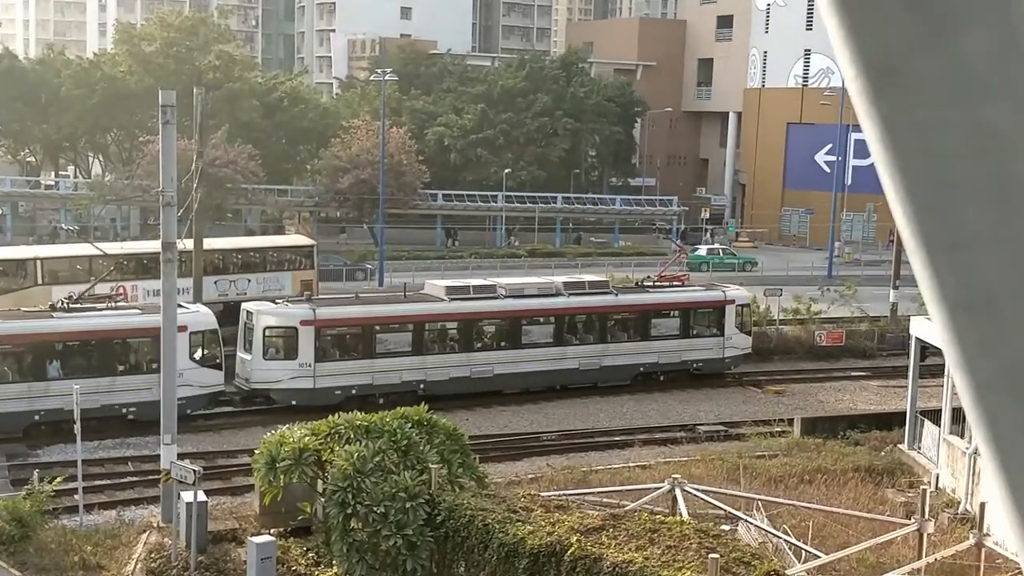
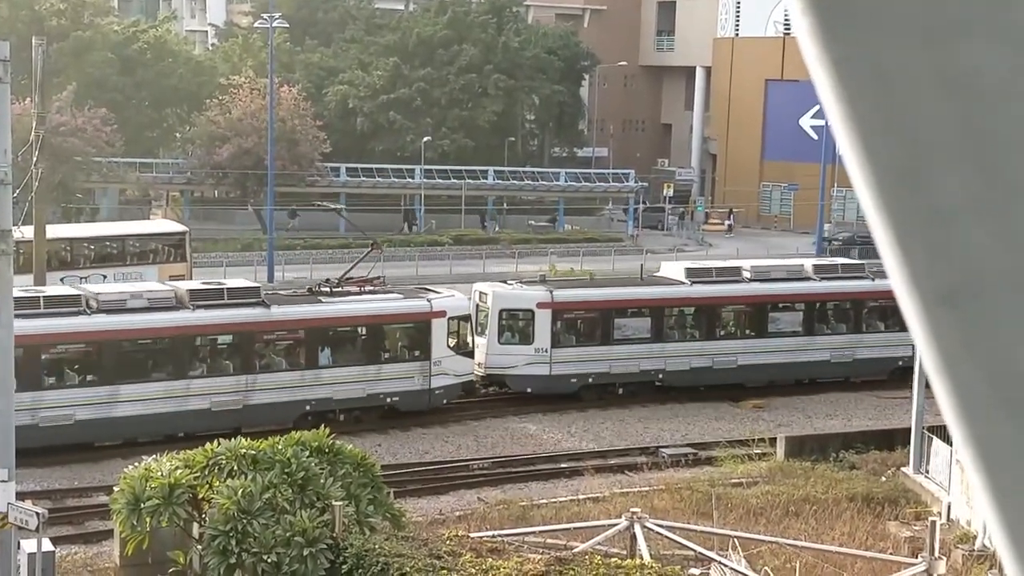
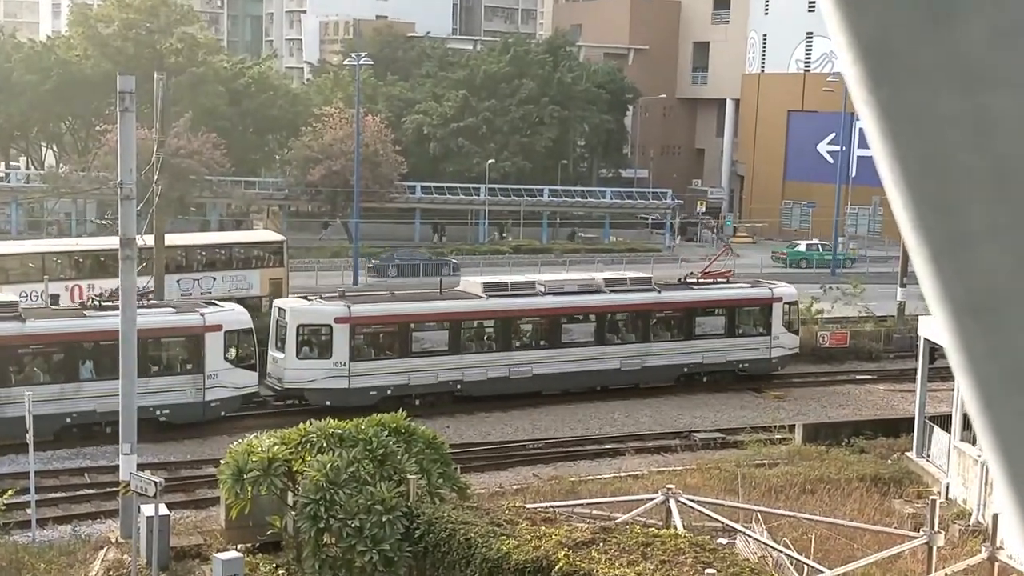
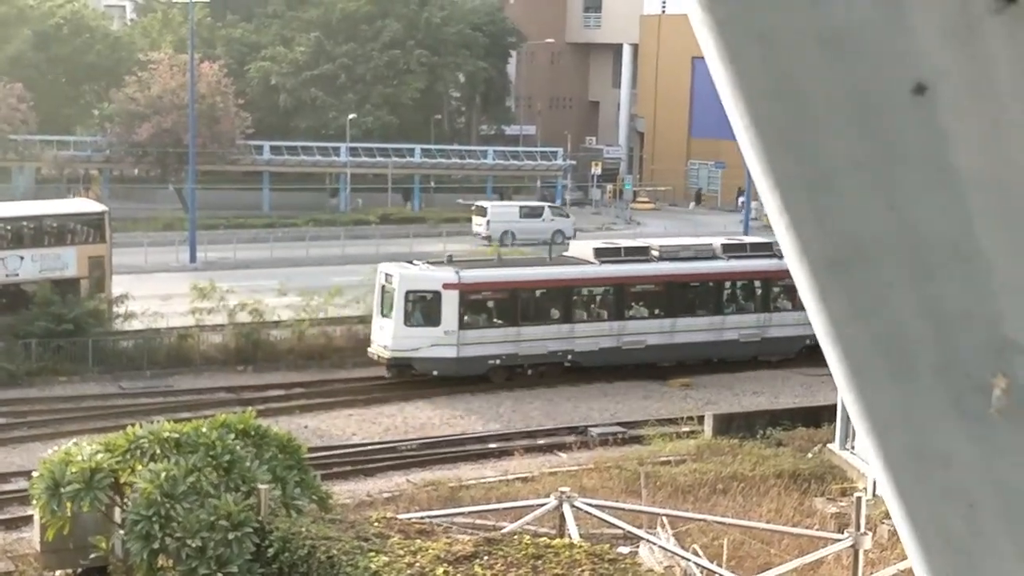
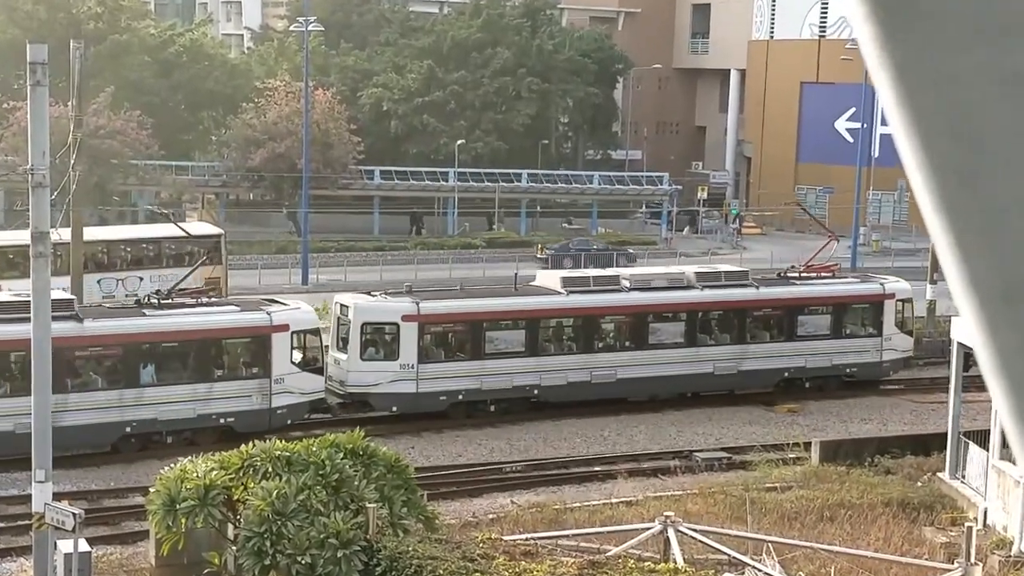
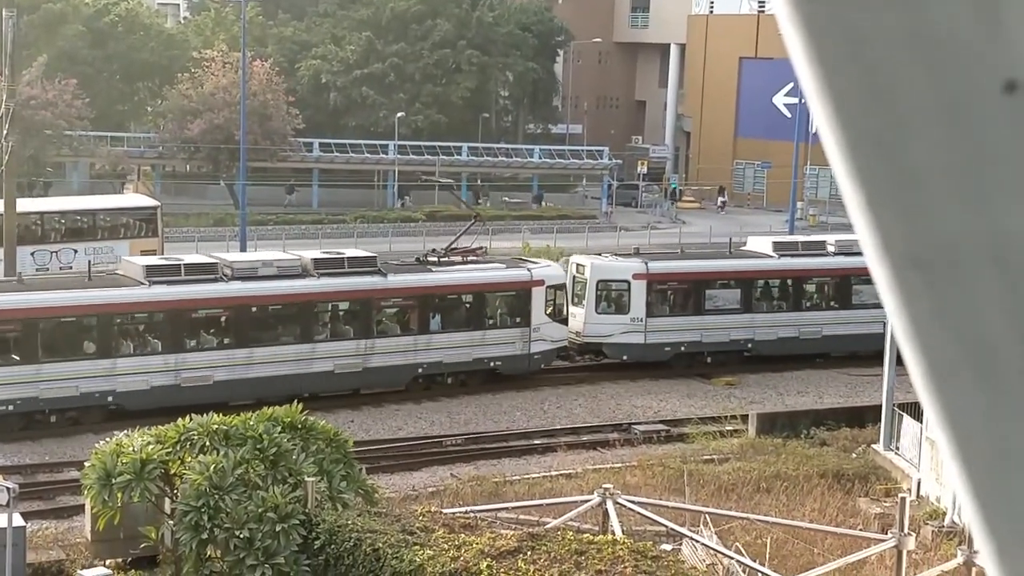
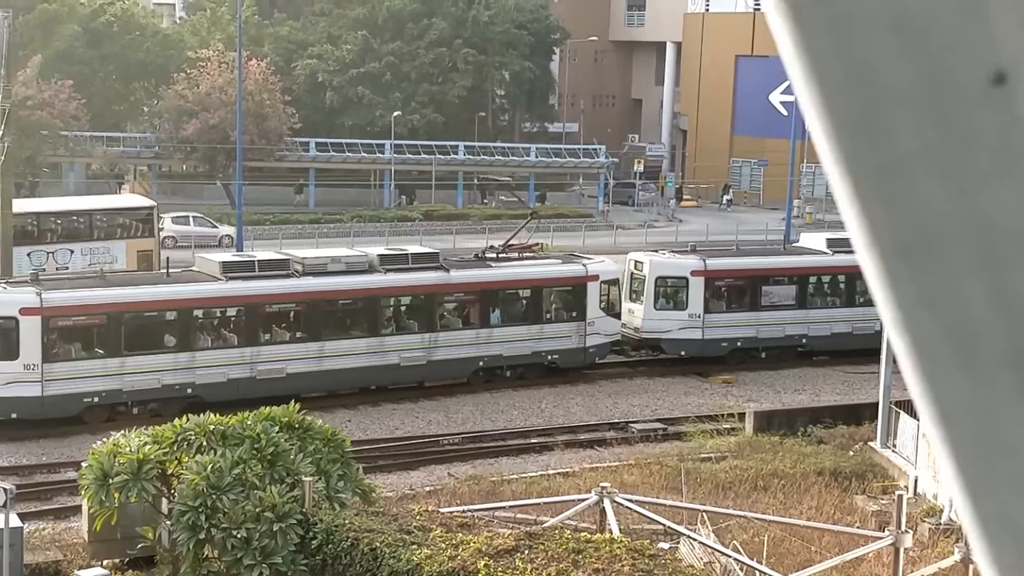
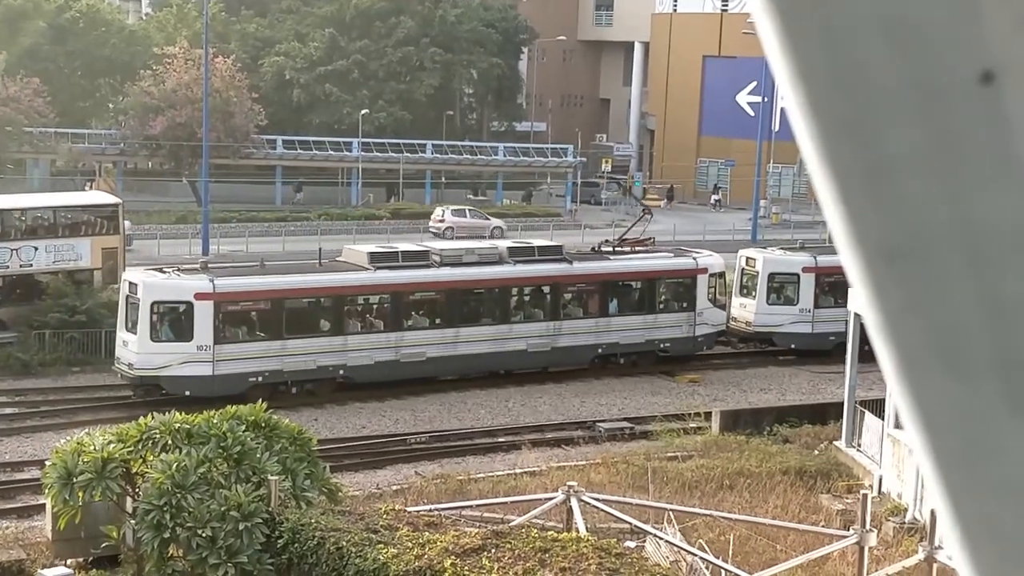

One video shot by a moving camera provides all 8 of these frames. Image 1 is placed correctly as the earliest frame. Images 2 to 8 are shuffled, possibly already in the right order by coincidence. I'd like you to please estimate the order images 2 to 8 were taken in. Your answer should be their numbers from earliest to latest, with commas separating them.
3, 5, 2, 6, 7, 8, 4
